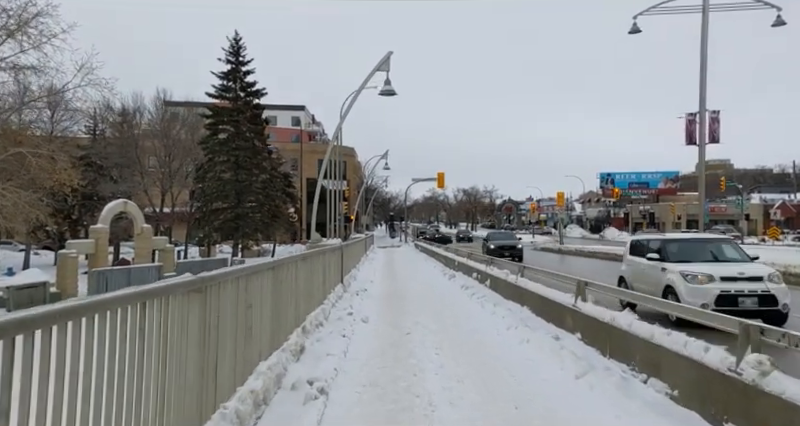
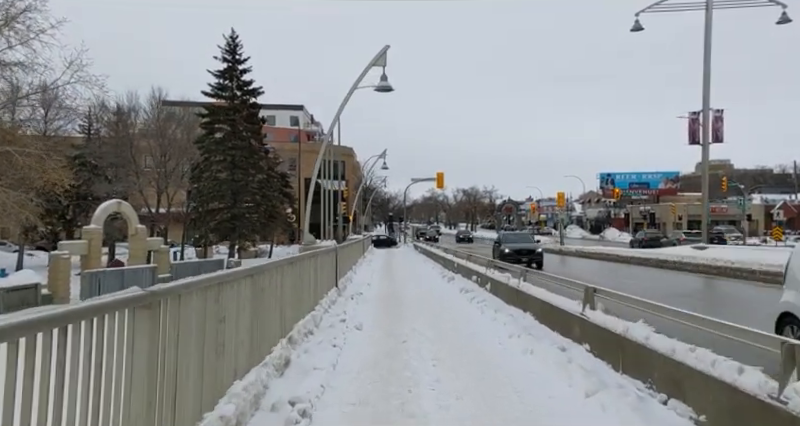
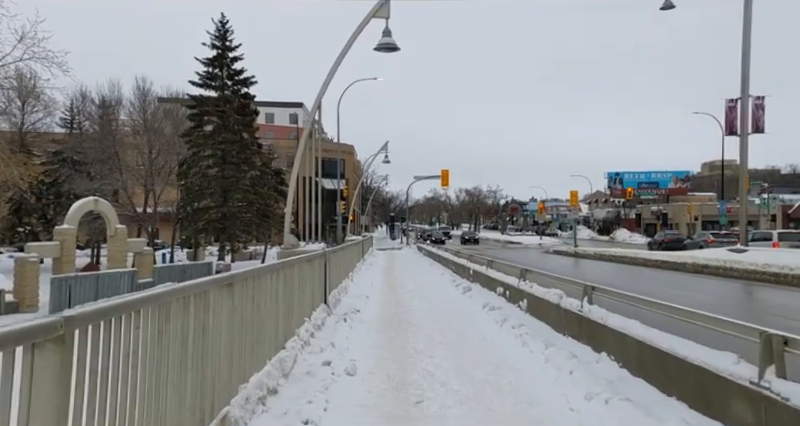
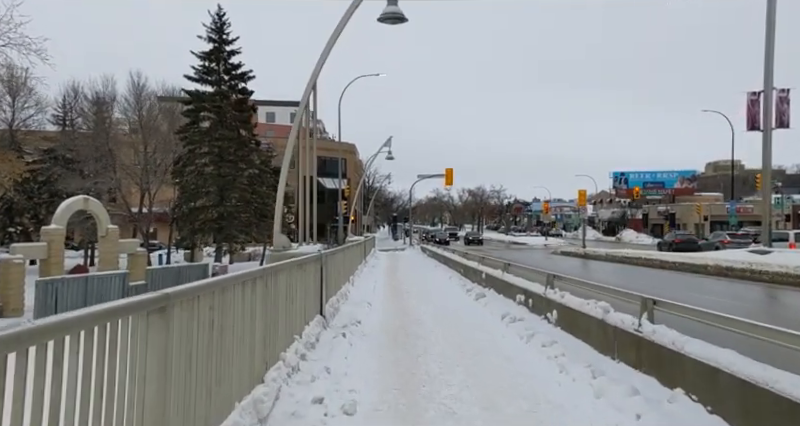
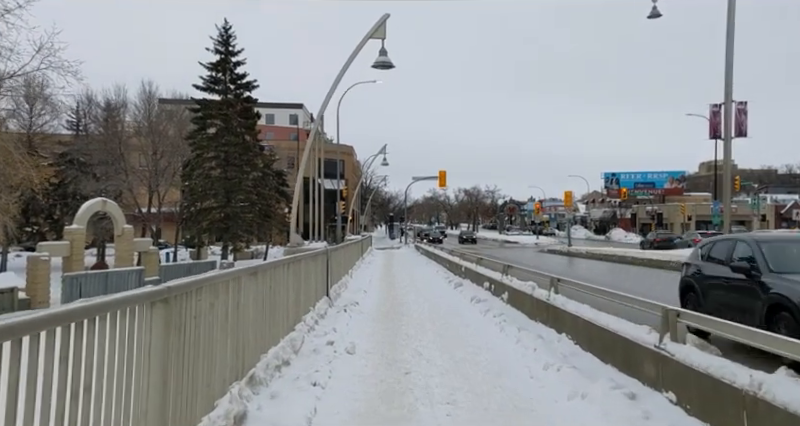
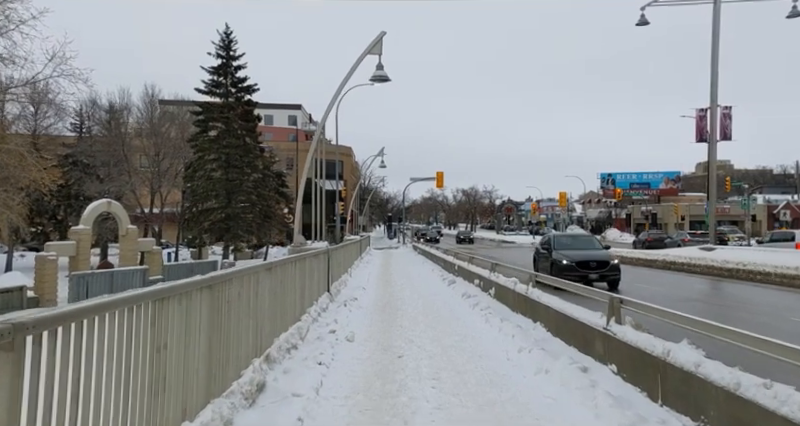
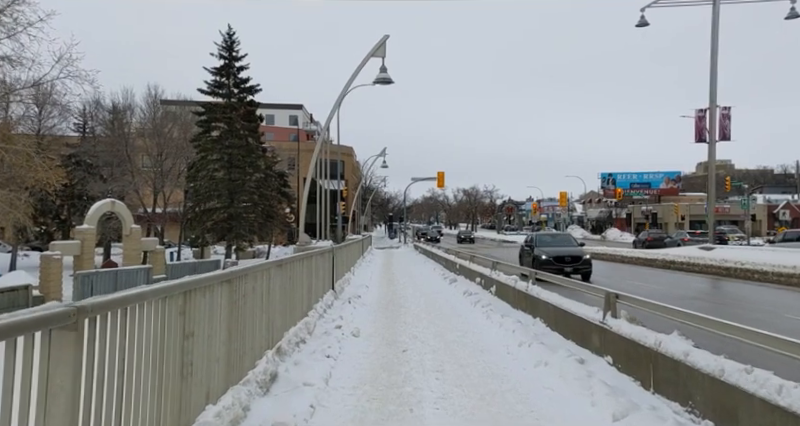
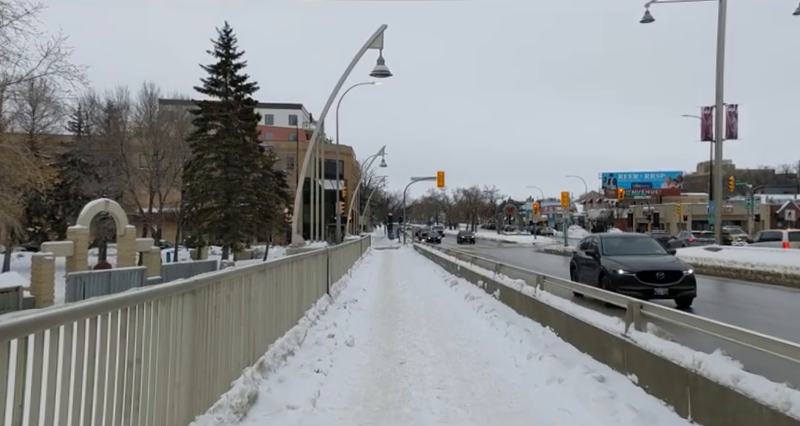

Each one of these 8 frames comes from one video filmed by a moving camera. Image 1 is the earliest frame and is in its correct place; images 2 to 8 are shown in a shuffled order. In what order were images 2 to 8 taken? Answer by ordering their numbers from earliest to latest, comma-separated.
2, 7, 6, 8, 5, 3, 4
